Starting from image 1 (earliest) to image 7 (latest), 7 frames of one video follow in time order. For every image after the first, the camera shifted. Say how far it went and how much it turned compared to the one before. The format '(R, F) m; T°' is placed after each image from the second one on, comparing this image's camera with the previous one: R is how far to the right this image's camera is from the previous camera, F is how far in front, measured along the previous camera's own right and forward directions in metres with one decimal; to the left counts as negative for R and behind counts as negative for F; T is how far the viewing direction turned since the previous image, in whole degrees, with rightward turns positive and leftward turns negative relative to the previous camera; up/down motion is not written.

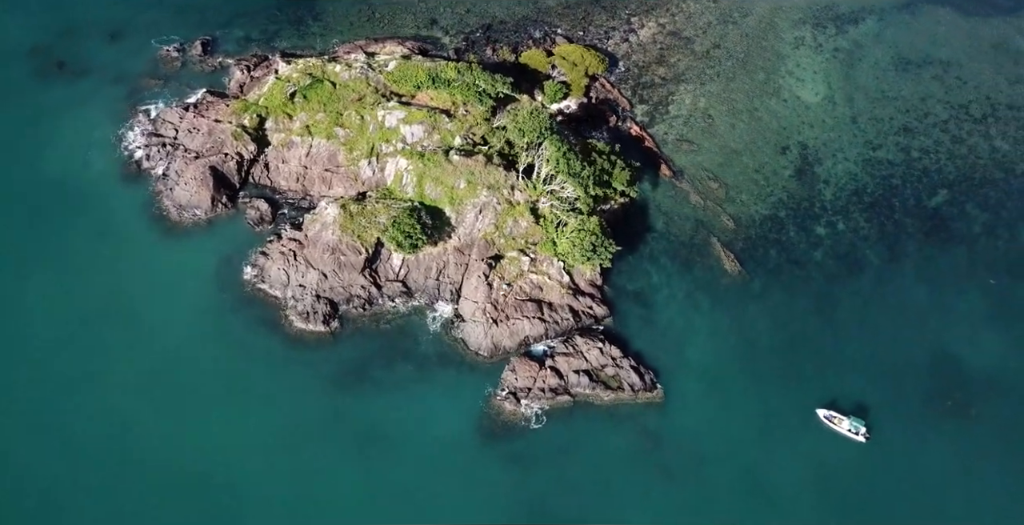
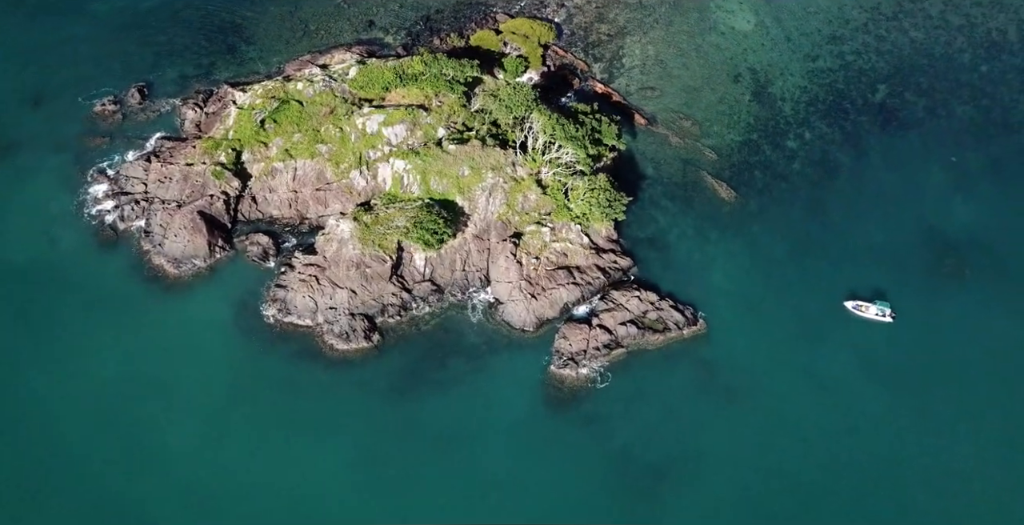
(-19.1, -0.3) m; +9°
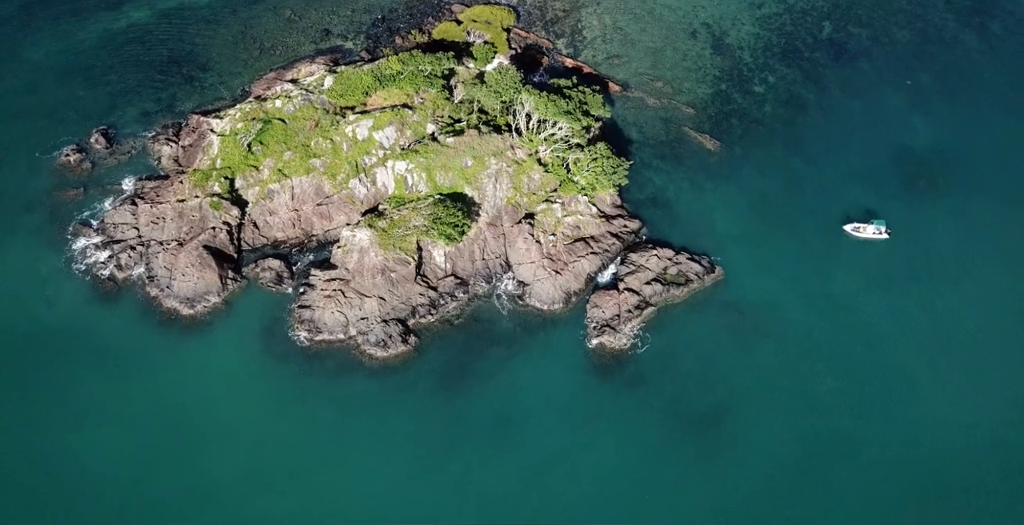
(-14.4, -0.4) m; +6°
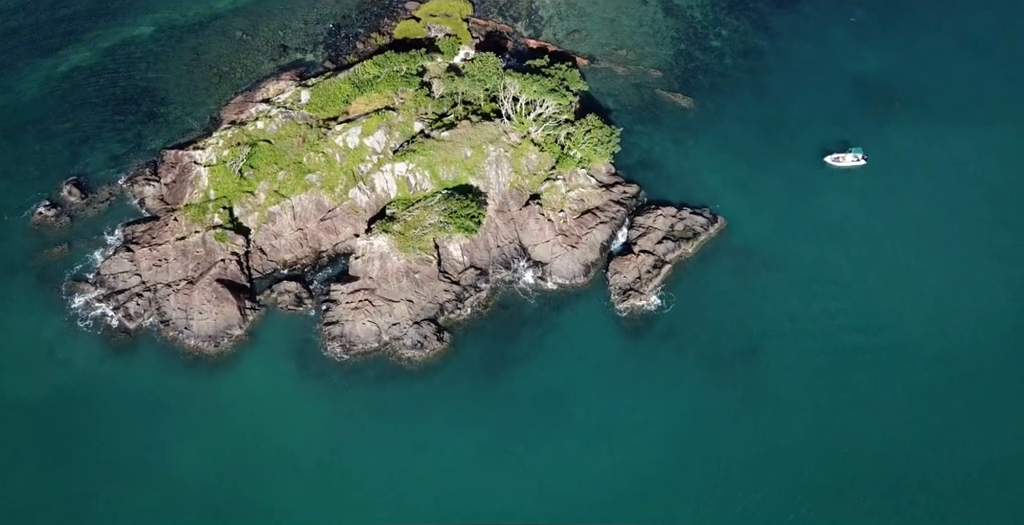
(-14.0, -0.4) m; +6°
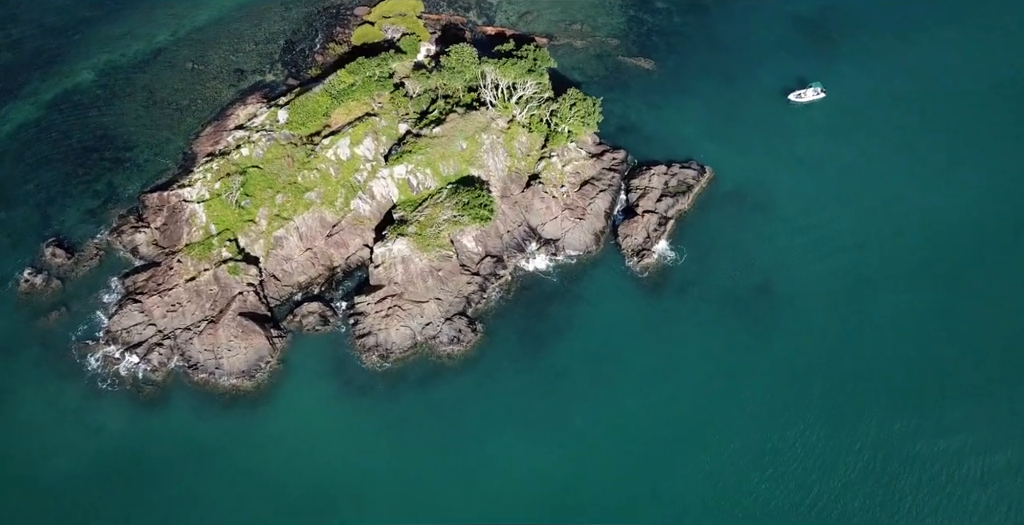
(-14.4, -0.4) m; +7°
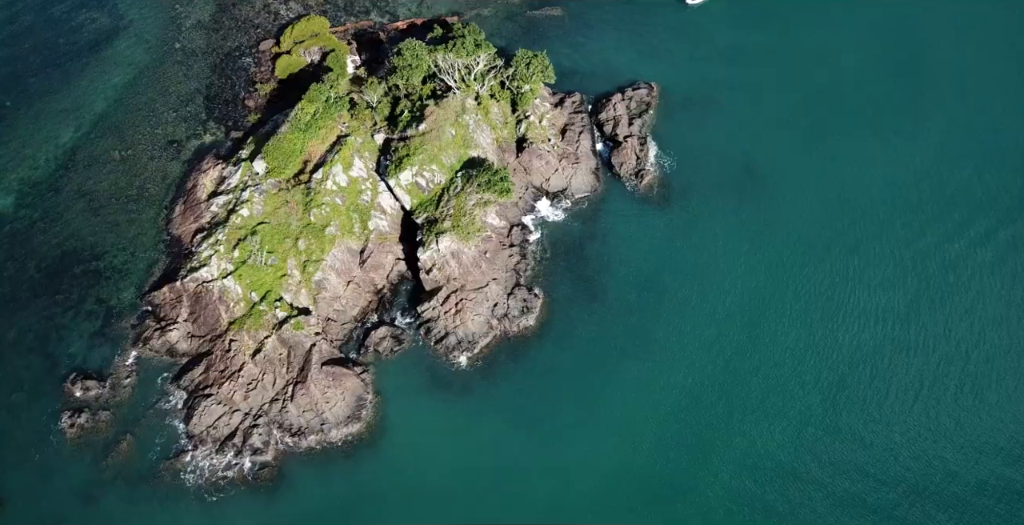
(-29.4, +0.2) m; +13°
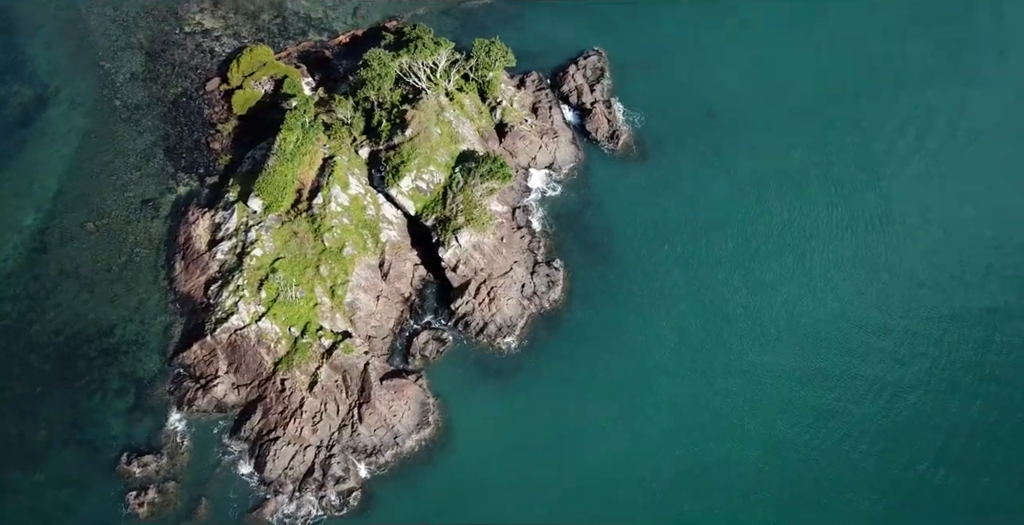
(-17.6, -1.3) m; +8°
